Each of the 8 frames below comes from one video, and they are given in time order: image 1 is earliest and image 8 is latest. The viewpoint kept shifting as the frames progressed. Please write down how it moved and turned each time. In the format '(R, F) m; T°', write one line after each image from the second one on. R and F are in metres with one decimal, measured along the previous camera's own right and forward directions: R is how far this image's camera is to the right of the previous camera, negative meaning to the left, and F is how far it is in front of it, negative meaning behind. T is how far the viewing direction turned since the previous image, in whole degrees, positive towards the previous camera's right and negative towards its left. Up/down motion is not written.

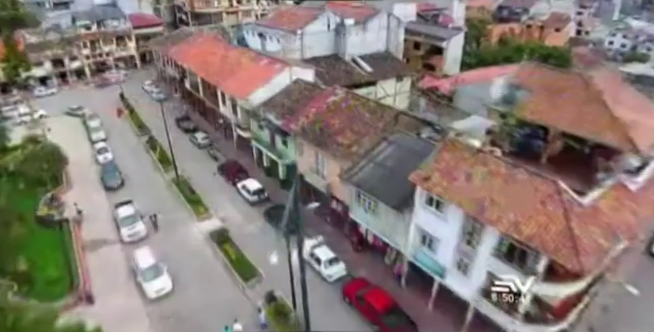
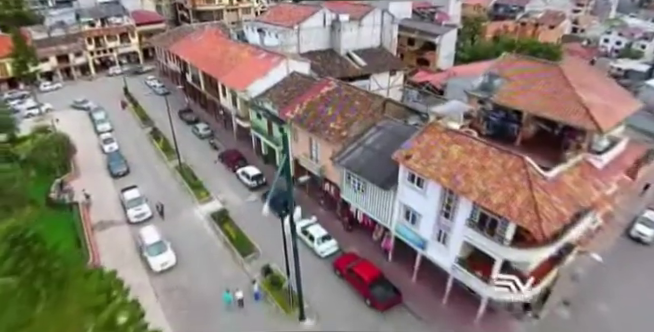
(+0.5, -1.7) m; 0°
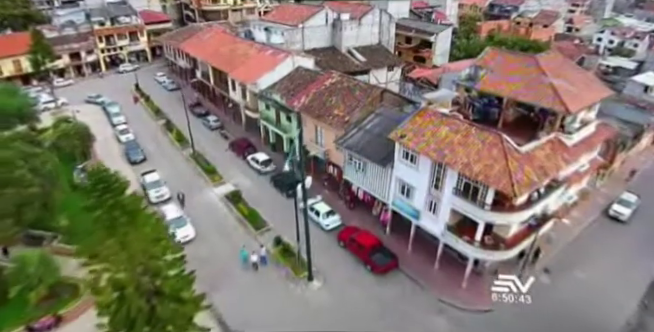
(-0.3, -2.8) m; 0°
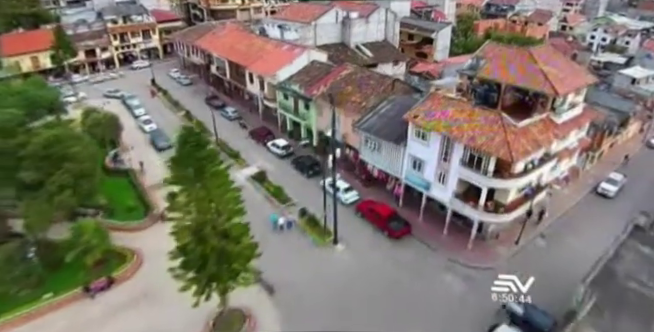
(-1.6, -3.2) m; 0°
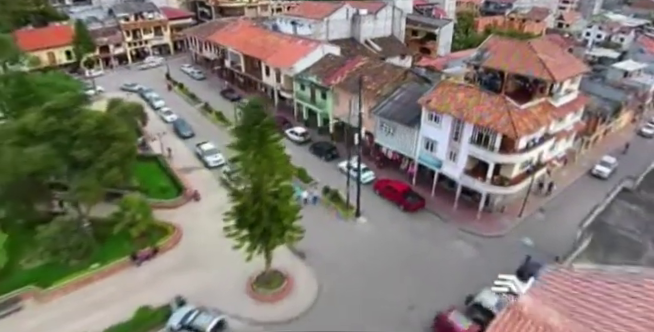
(-1.7, -2.8) m; 0°
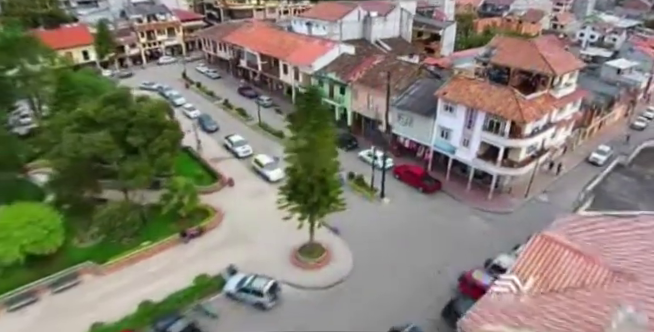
(-2.4, -3.1) m; +1°
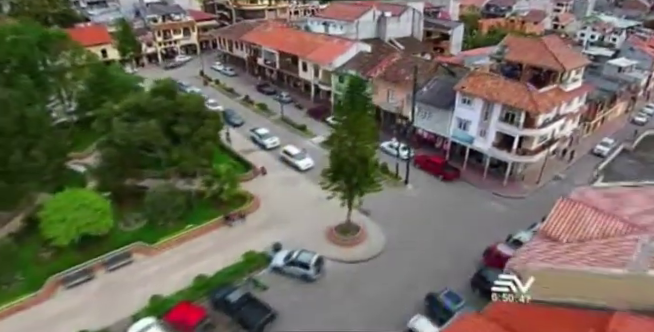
(-2.5, -2.6) m; 0°
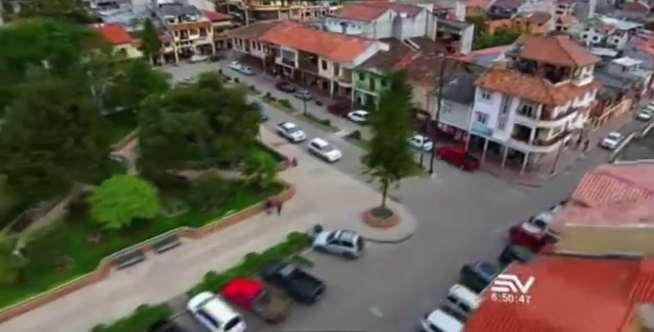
(-2.7, -2.4) m; 0°
